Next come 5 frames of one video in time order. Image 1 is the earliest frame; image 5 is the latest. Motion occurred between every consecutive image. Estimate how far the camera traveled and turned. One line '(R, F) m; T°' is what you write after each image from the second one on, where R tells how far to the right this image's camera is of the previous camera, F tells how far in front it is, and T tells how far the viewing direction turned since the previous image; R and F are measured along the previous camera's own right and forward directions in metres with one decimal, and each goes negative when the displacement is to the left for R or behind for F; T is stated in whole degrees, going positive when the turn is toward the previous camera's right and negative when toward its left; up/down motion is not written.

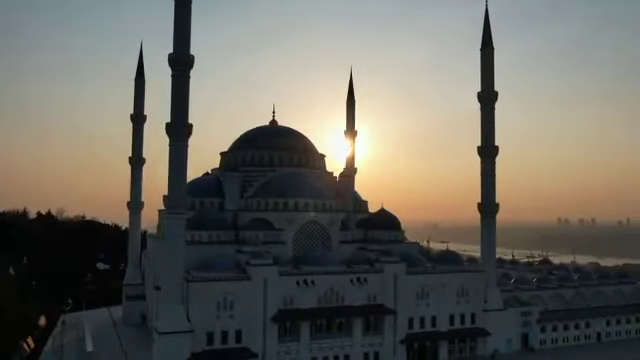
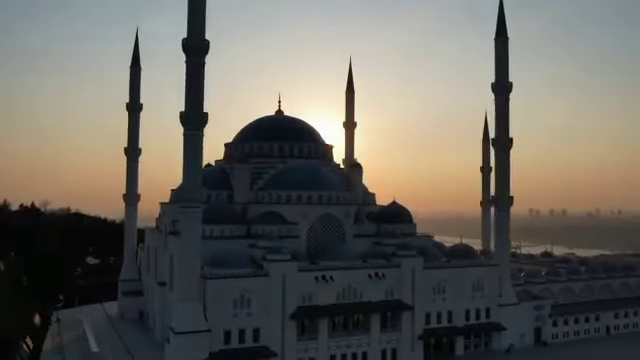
(-1.9, +1.0) m; +3°
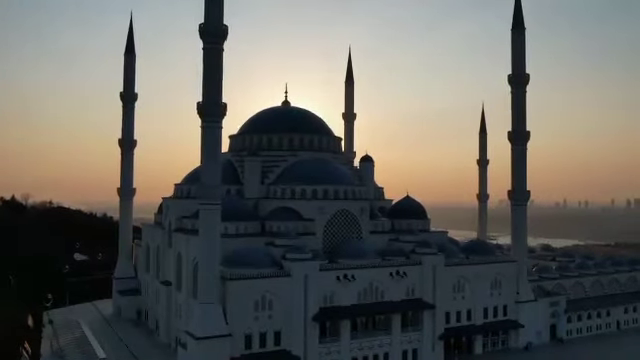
(-2.1, +1.2) m; +3°
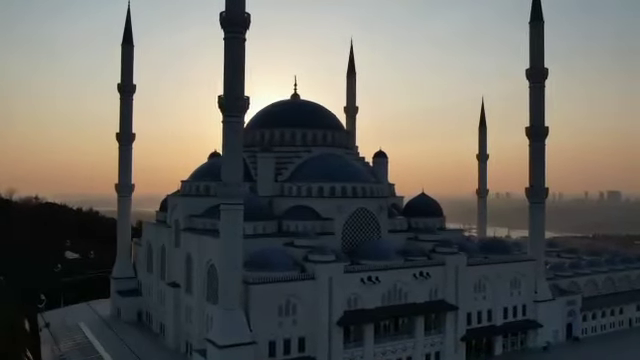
(-1.8, +1.1) m; +2°
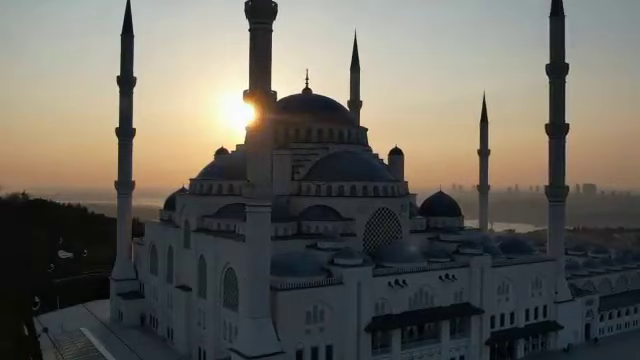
(-1.8, +1.1) m; +2°
